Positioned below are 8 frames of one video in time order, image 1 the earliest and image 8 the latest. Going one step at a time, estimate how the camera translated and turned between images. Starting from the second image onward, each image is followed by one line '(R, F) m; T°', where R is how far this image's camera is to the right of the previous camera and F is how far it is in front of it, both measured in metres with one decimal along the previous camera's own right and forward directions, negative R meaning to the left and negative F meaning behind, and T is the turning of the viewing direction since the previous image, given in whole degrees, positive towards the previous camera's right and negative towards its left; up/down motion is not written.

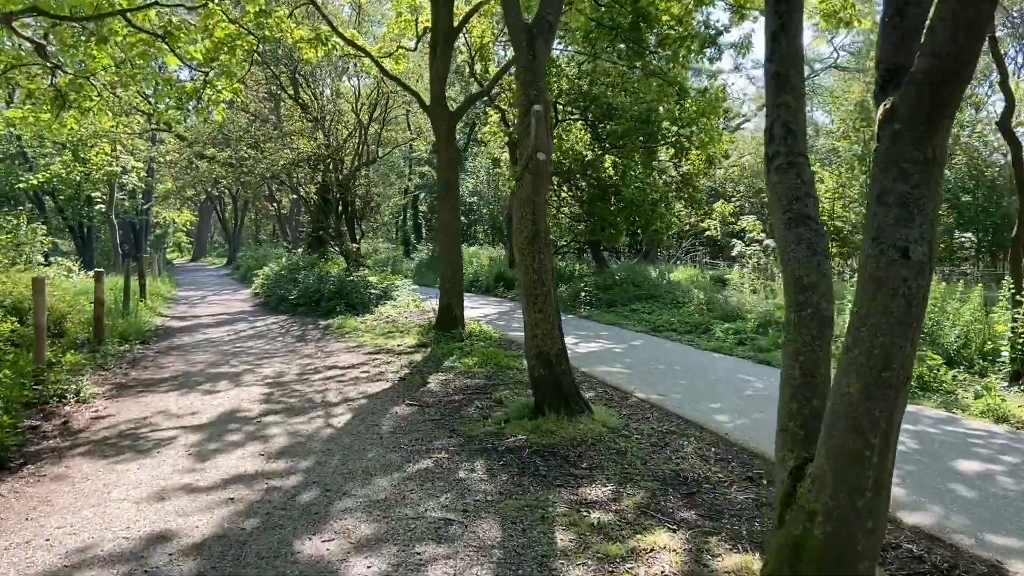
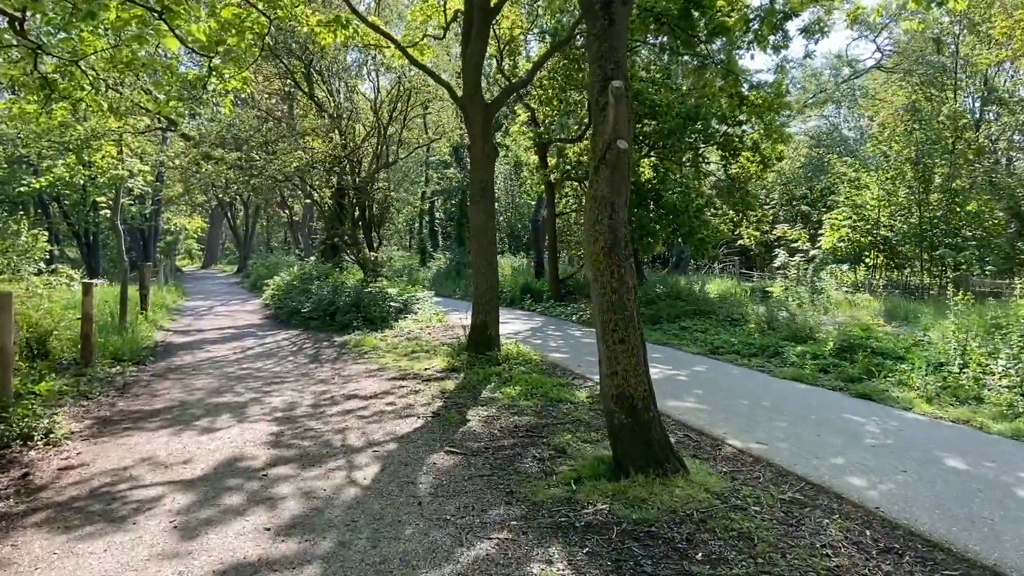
(-0.5, +1.4) m; -1°
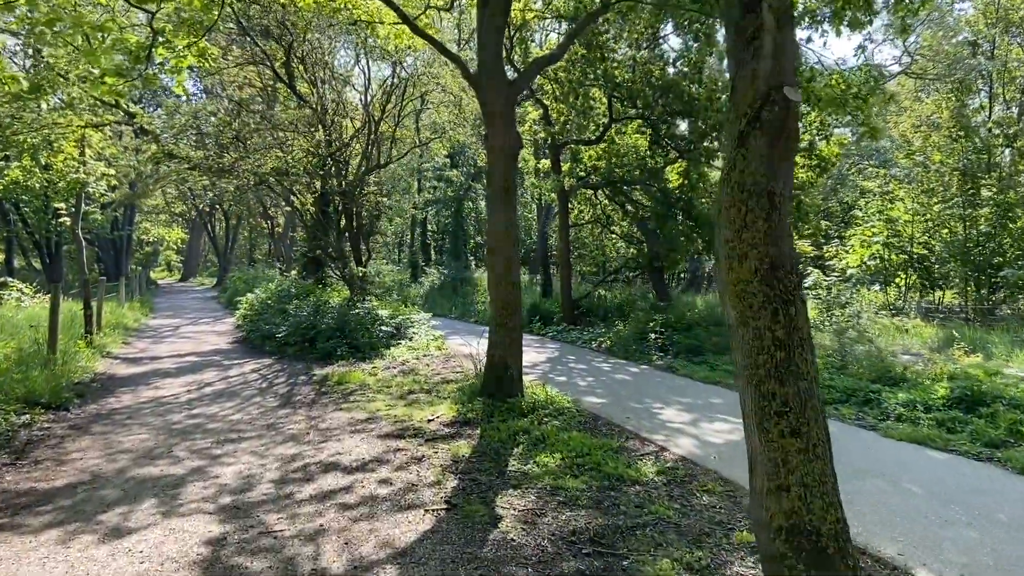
(-0.4, +2.2) m; +1°
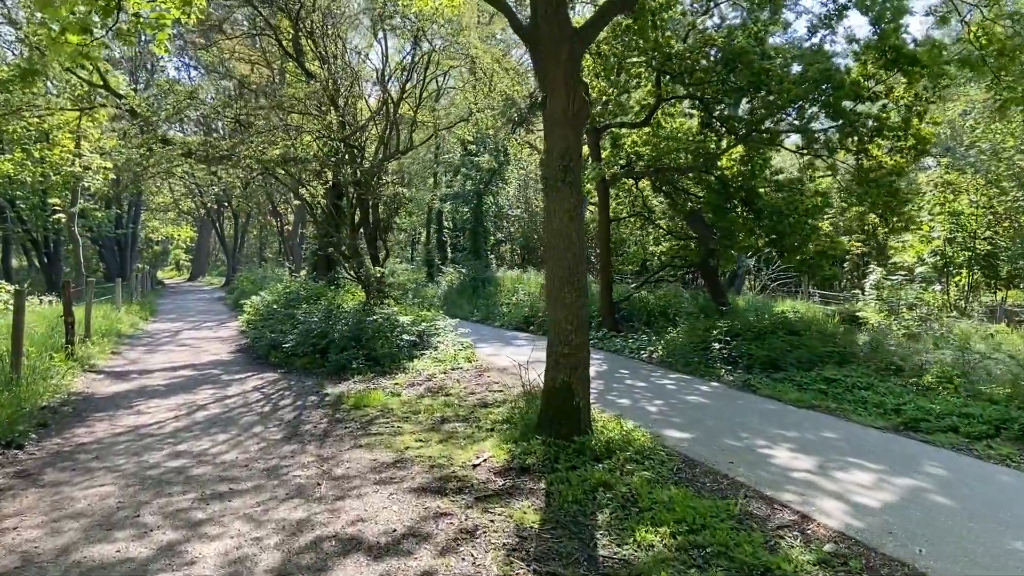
(-0.5, +1.7) m; -1°
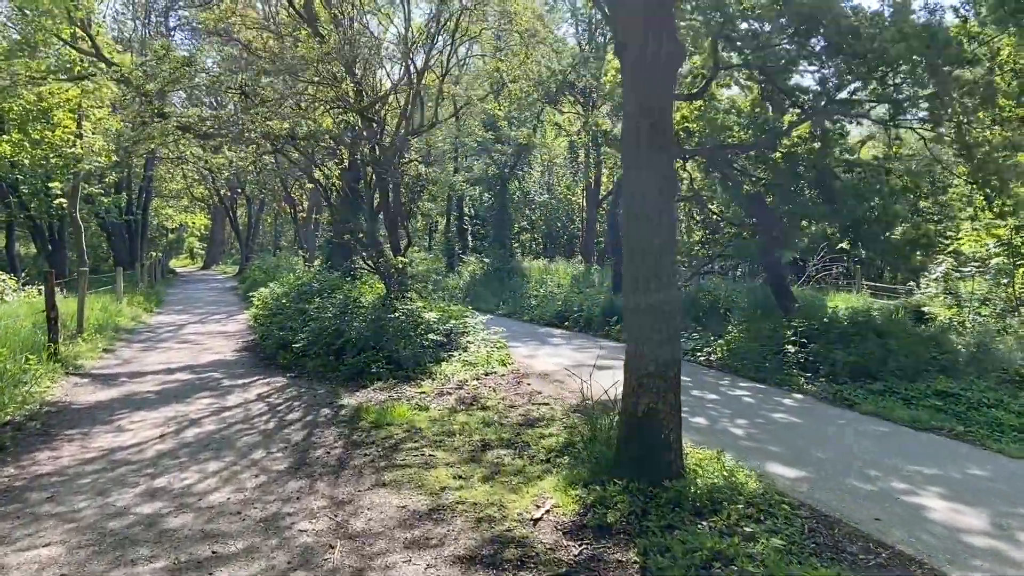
(-0.4, +1.5) m; -1°
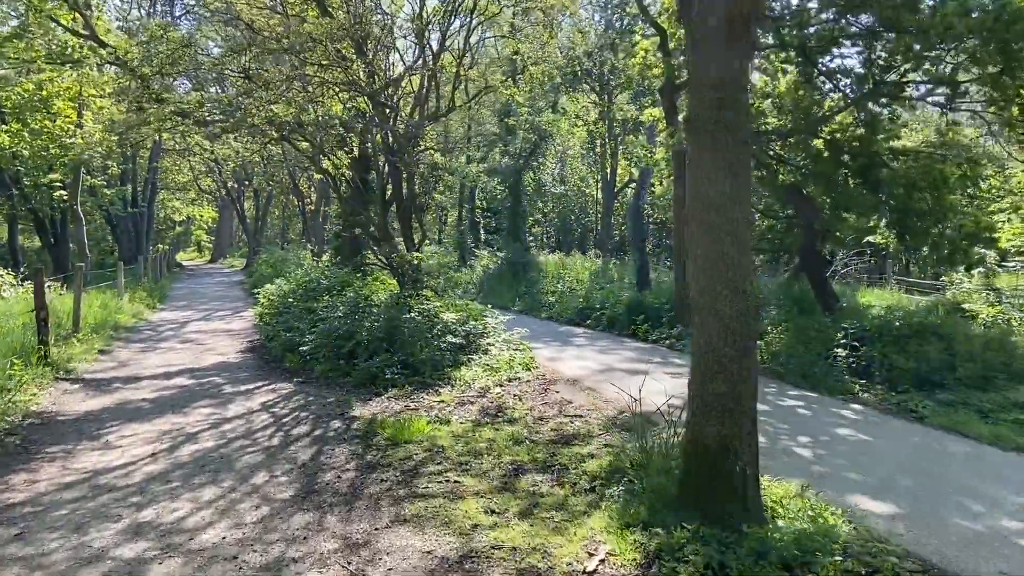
(-0.2, +0.8) m; -1°
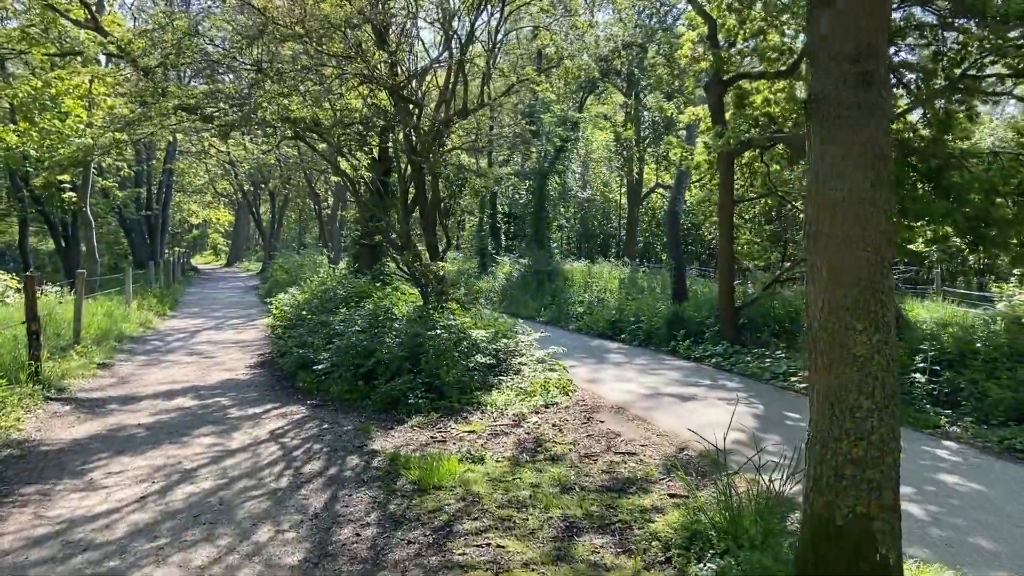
(-0.2, +0.9) m; -1°
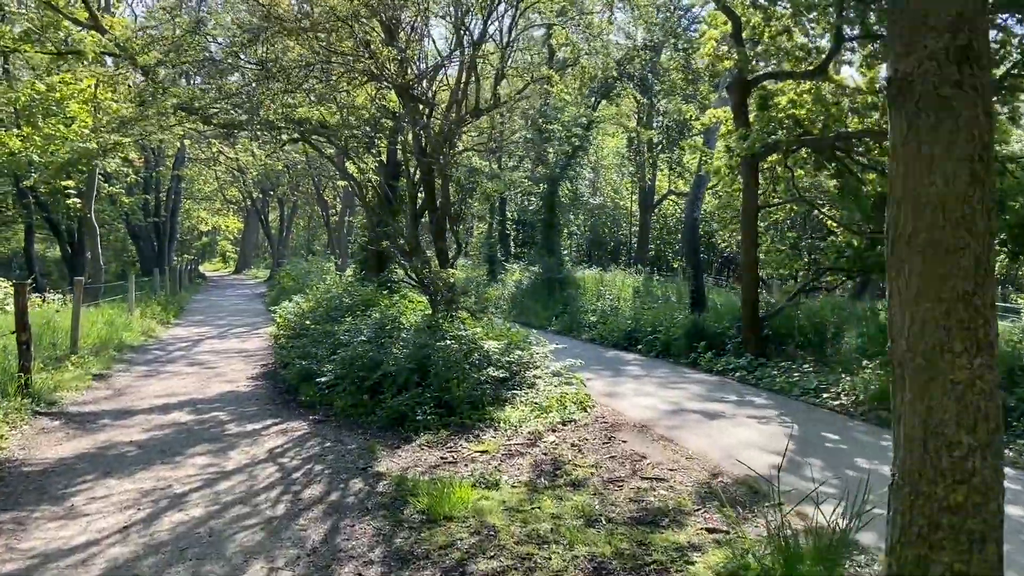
(-0.1, +0.5) m; -1°
